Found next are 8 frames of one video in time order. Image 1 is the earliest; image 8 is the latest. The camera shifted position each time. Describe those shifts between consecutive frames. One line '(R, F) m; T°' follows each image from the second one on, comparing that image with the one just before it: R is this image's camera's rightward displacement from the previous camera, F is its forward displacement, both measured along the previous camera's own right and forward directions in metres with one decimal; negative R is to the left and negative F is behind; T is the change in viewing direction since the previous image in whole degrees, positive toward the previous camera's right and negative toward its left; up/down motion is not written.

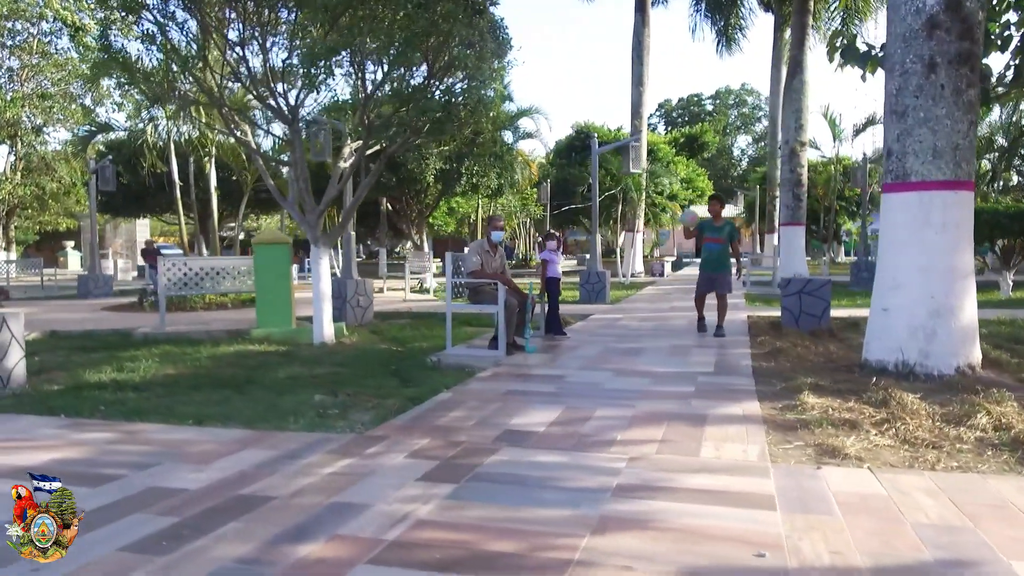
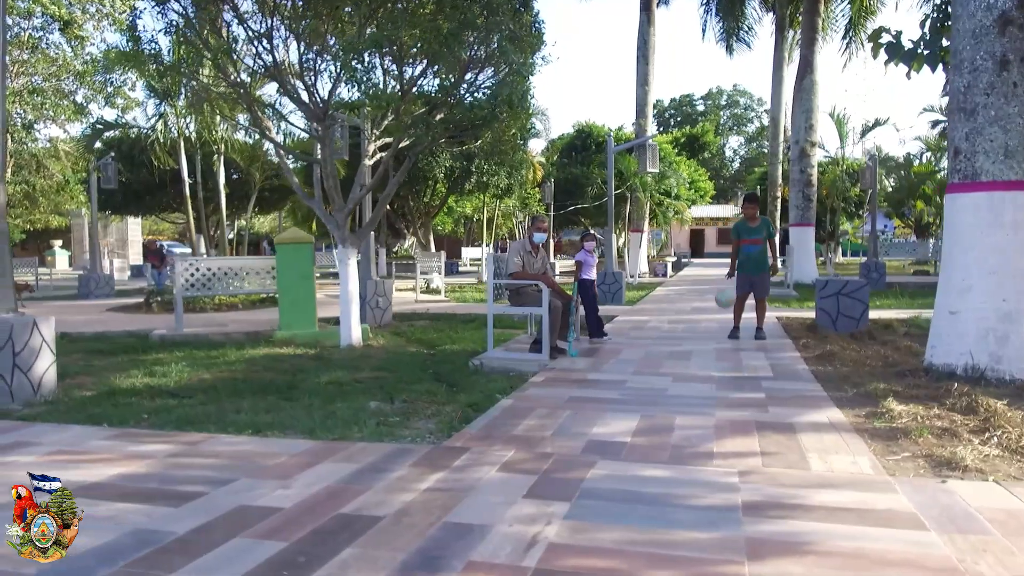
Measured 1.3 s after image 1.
(-0.6, +0.3) m; +1°
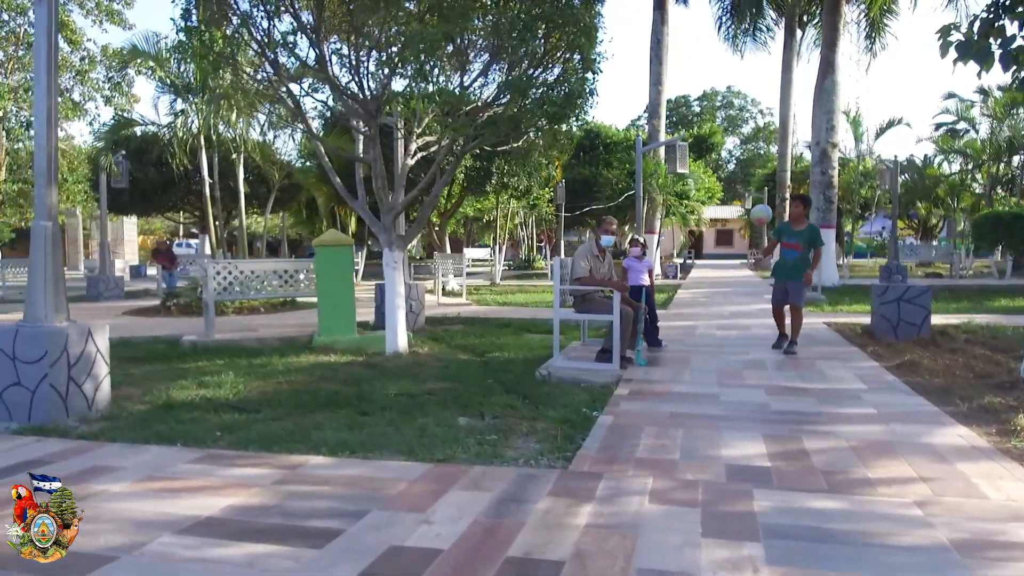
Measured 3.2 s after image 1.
(-0.8, +0.4) m; +1°
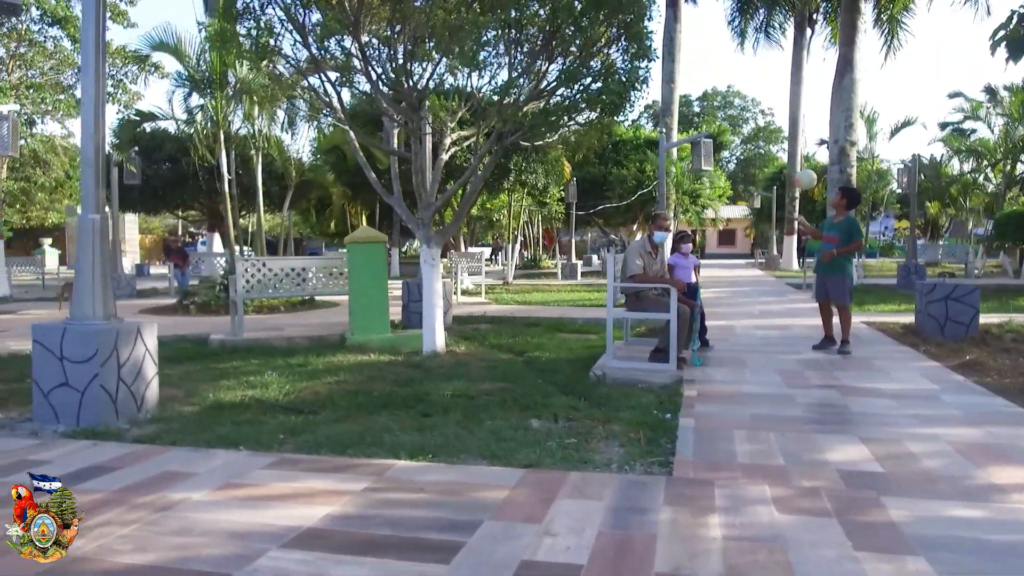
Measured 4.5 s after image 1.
(-0.6, +0.2) m; 0°
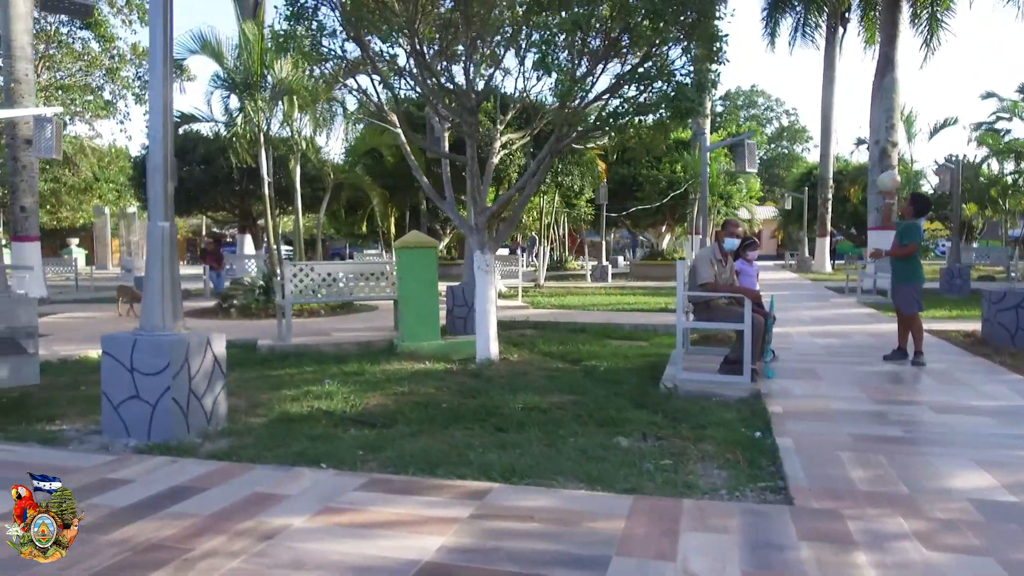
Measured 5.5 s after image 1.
(-0.5, +0.2) m; -1°
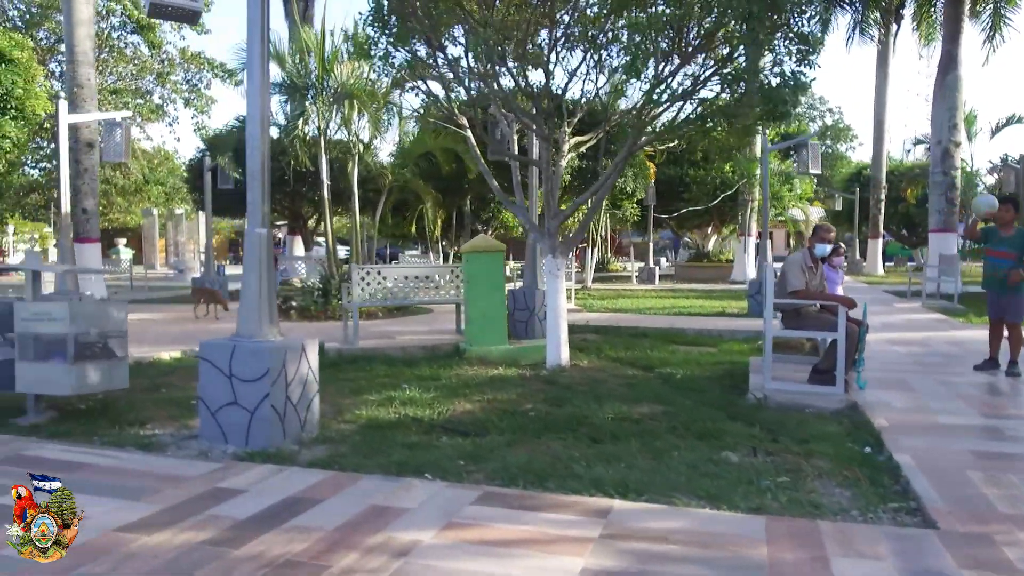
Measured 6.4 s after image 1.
(-0.5, +0.1) m; -2°
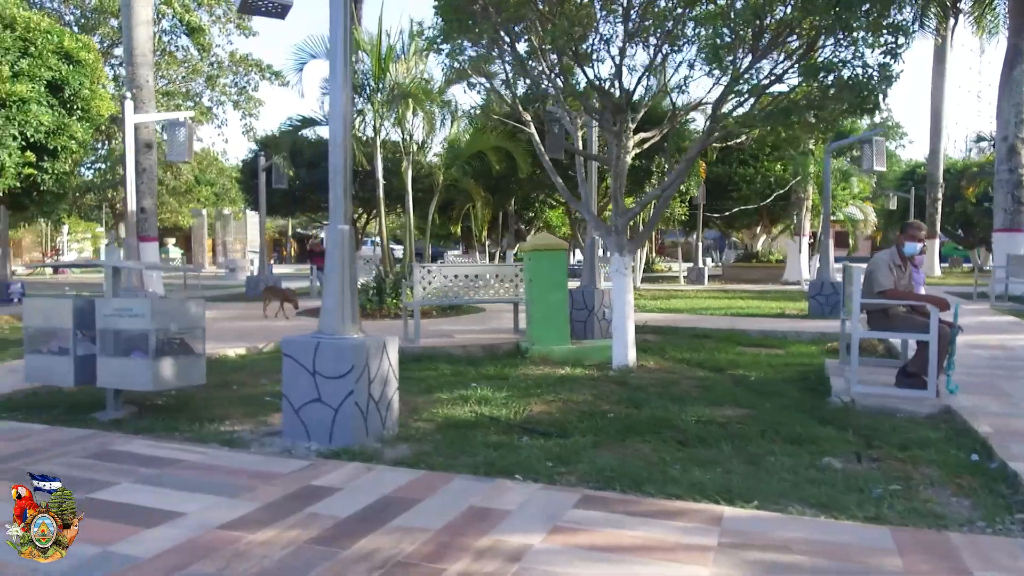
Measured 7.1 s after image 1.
(-0.4, +0.1) m; -3°
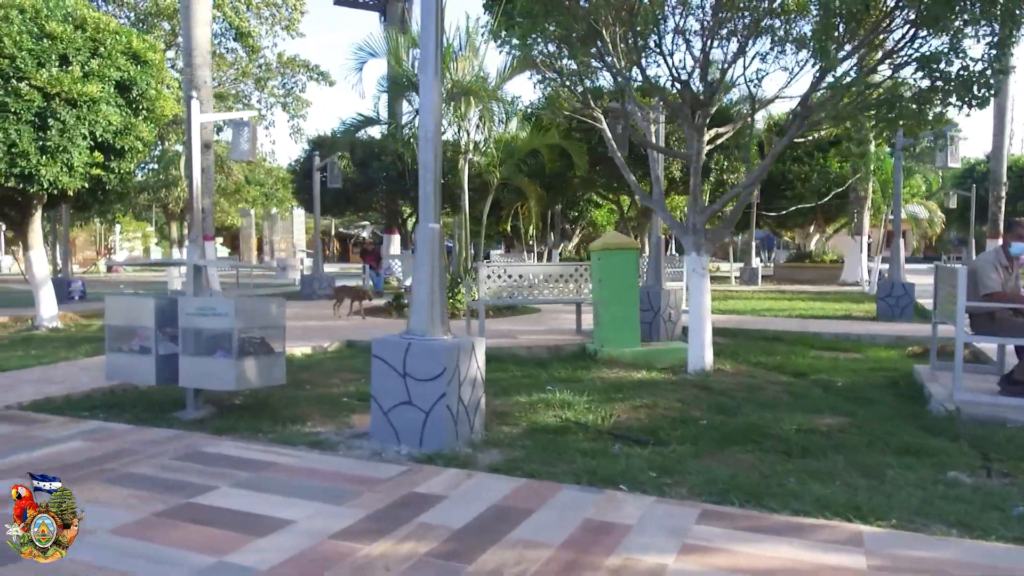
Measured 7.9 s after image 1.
(-0.4, +0.2) m; -3°
